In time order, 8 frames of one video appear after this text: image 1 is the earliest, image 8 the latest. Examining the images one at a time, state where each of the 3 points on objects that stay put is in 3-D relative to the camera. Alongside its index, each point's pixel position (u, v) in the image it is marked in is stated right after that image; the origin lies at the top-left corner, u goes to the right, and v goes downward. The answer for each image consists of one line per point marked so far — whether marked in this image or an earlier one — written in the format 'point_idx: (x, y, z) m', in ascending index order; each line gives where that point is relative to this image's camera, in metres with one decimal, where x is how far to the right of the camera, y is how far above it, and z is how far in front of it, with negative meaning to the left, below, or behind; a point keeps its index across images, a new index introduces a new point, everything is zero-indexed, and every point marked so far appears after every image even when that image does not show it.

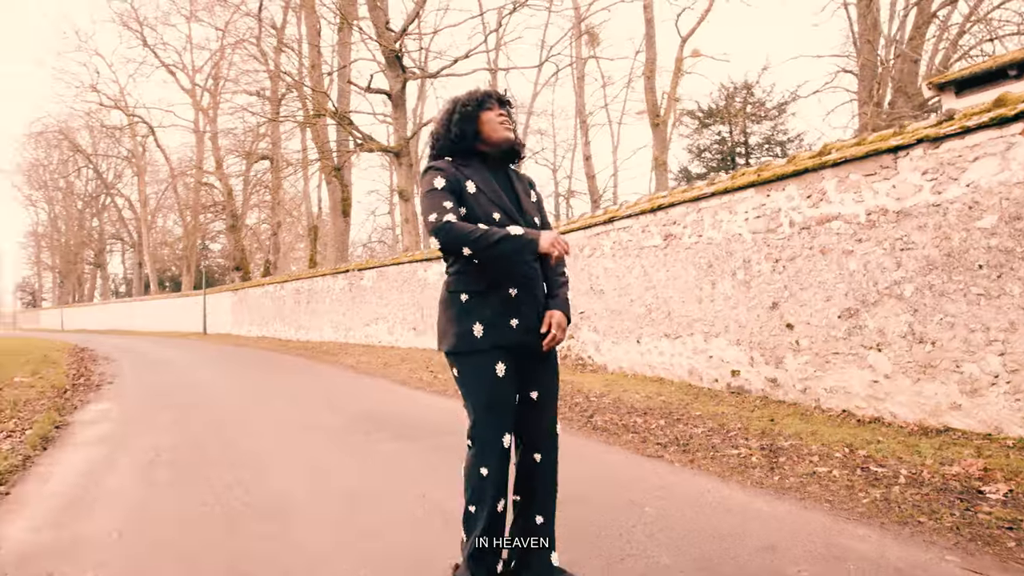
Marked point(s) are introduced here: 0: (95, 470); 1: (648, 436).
0: (-2.9, -1.3, +4.8) m
1: (+1.0, -1.1, +5.2) m
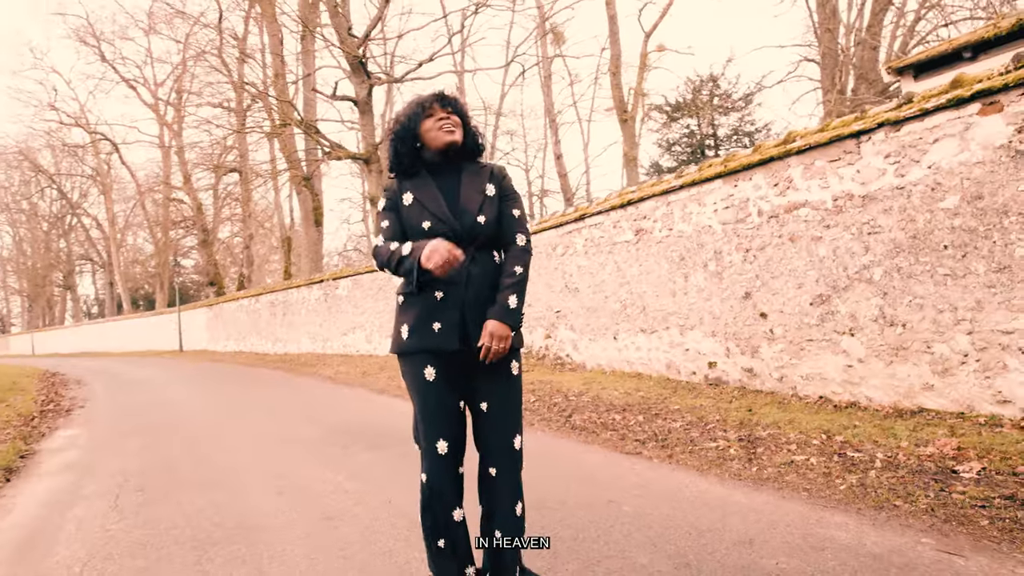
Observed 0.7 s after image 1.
0: (-3.1, -1.4, +4.6) m
1: (+0.9, -1.1, +5.2) m
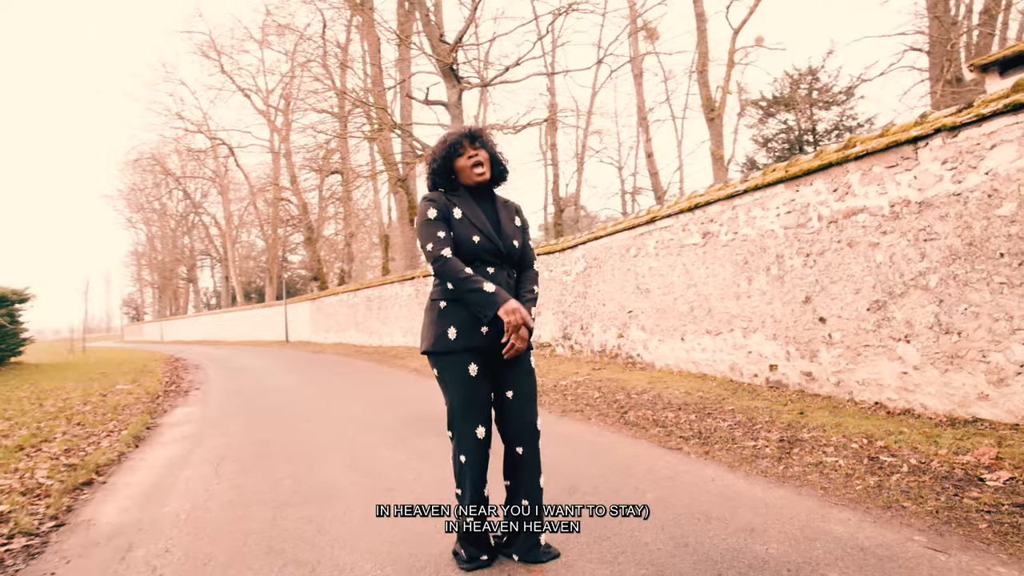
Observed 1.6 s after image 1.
0: (-2.7, -1.4, +5.4) m
1: (+1.3, -1.1, +5.4) m
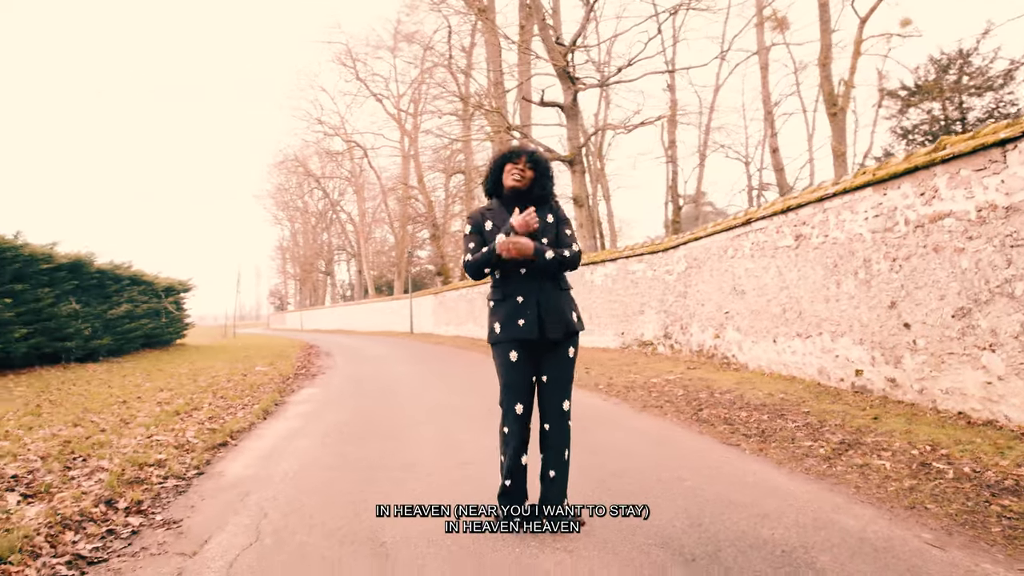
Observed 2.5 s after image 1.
0: (-2.1, -1.4, +6.3) m
1: (+1.9, -1.2, +5.6) m
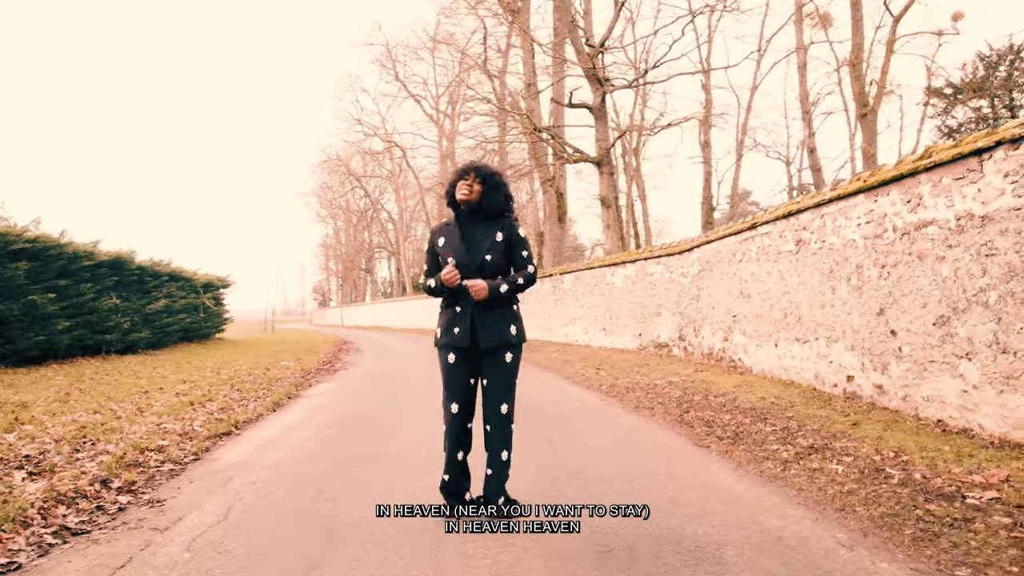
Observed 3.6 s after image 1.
0: (-2.2, -1.4, +6.6) m
1: (+1.7, -1.2, +5.7) m
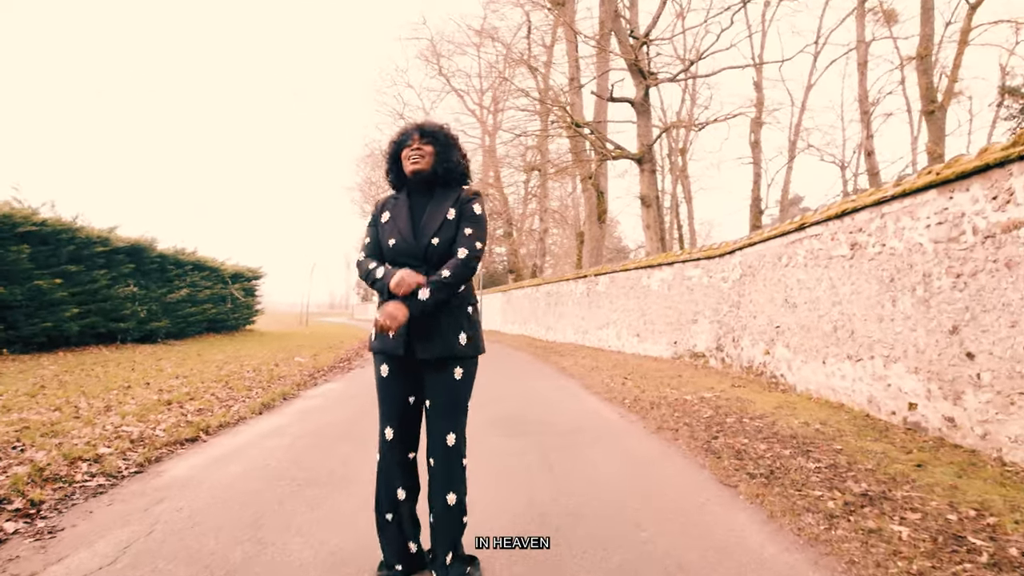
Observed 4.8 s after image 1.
0: (-2.1, -1.3, +6.0) m
1: (+1.7, -1.3, +4.8) m
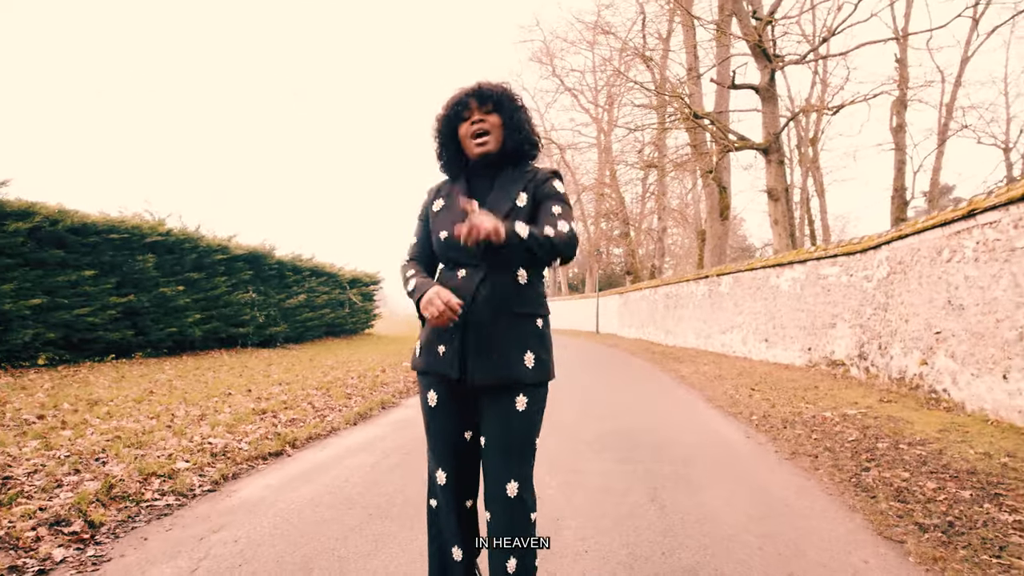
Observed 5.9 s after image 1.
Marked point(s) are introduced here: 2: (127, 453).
0: (-1.3, -1.3, +5.6) m
1: (+2.3, -1.3, +3.8) m
2: (-2.6, -1.1, +4.6) m
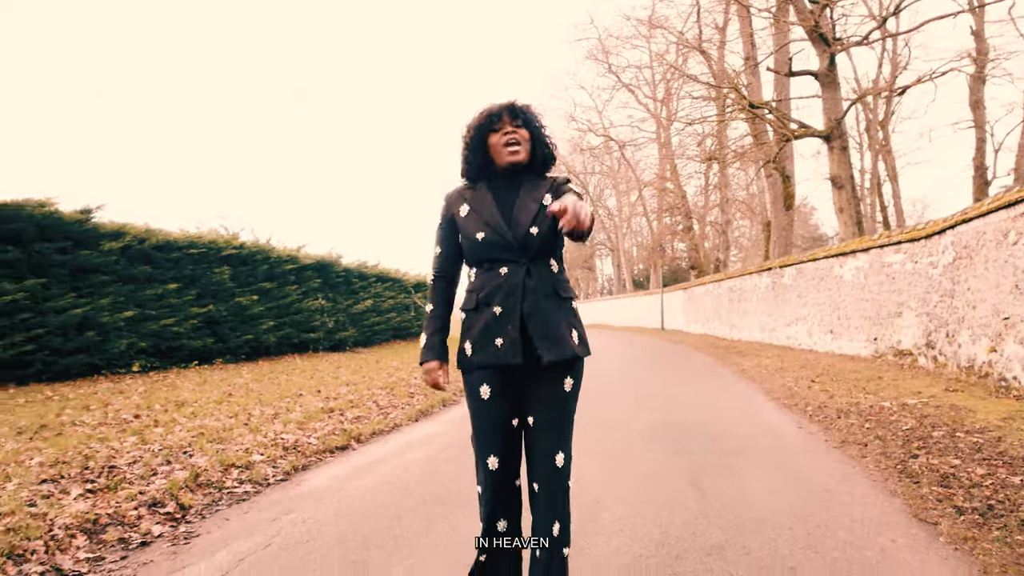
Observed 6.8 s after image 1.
0: (-0.8, -1.4, +6.0) m
1: (+2.5, -1.2, +3.8) m
2: (-2.3, -1.2, +5.1) m
